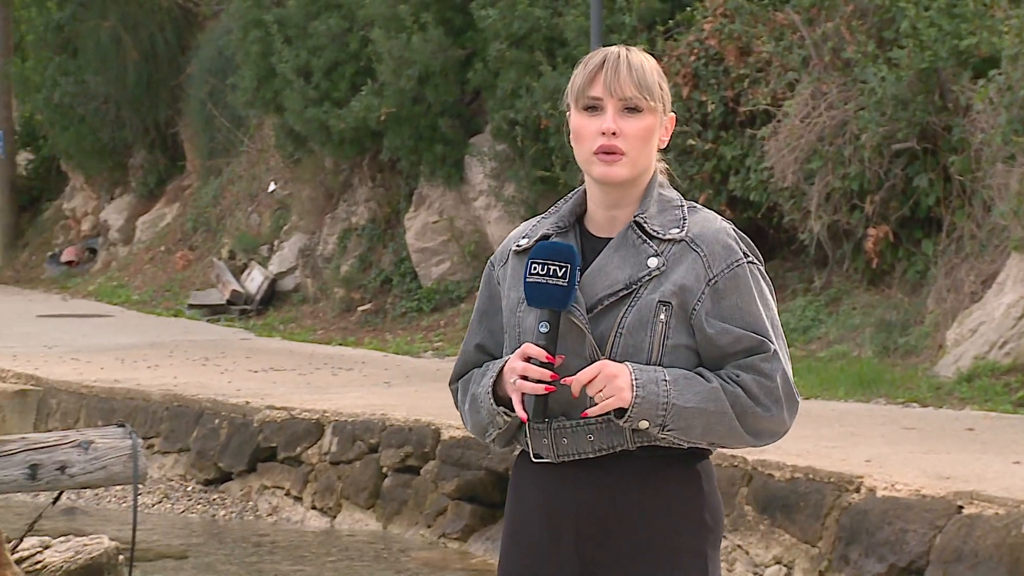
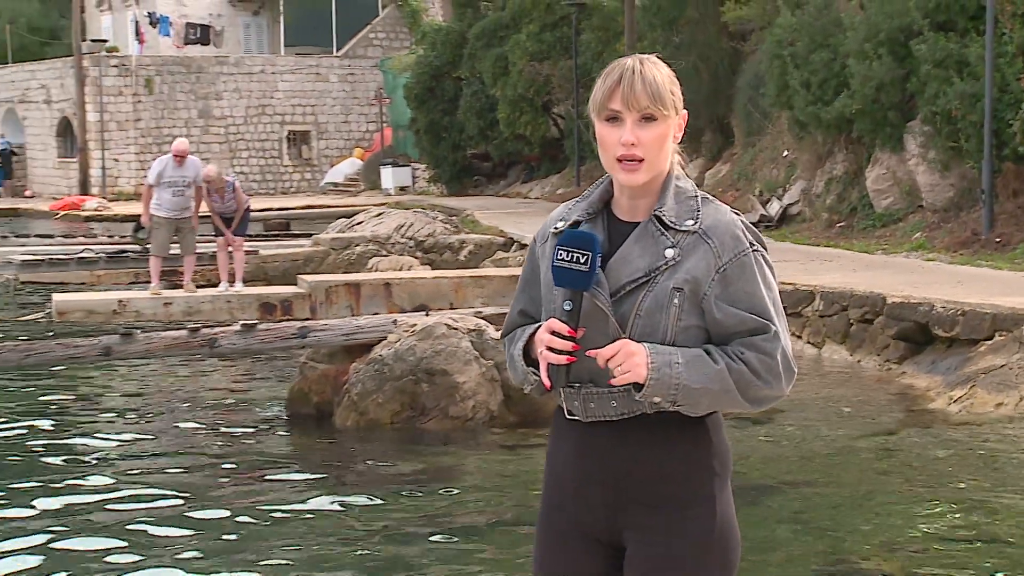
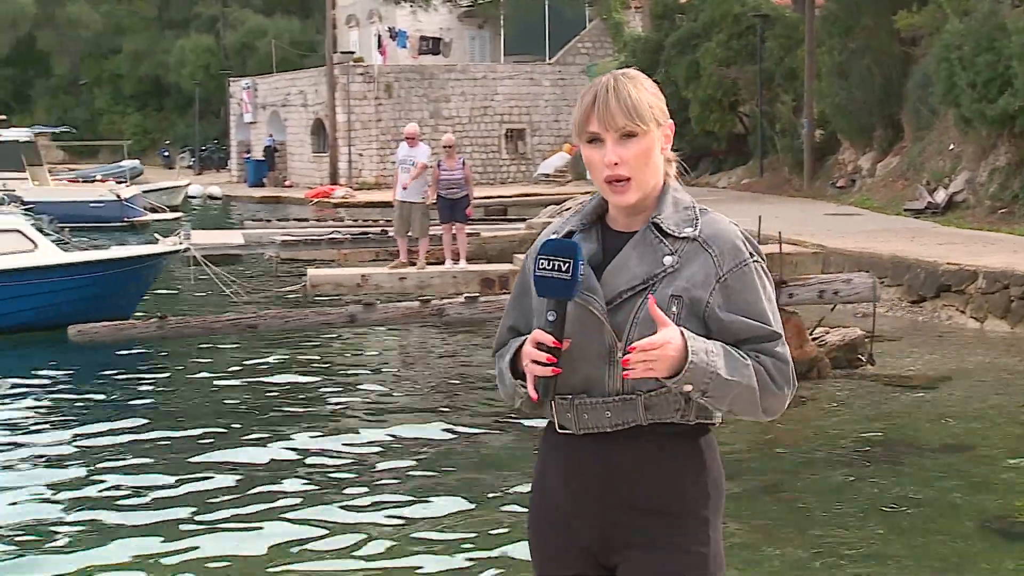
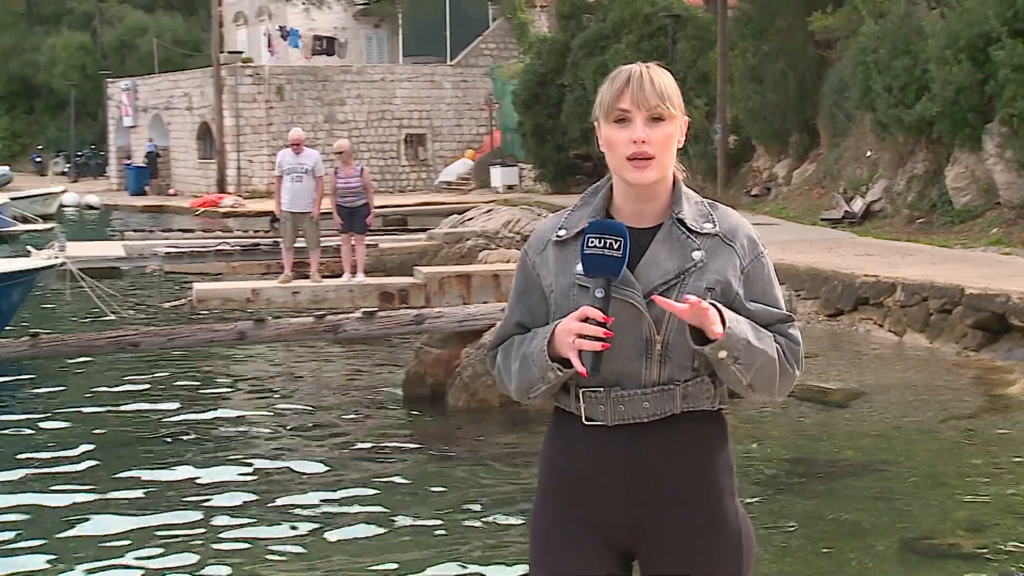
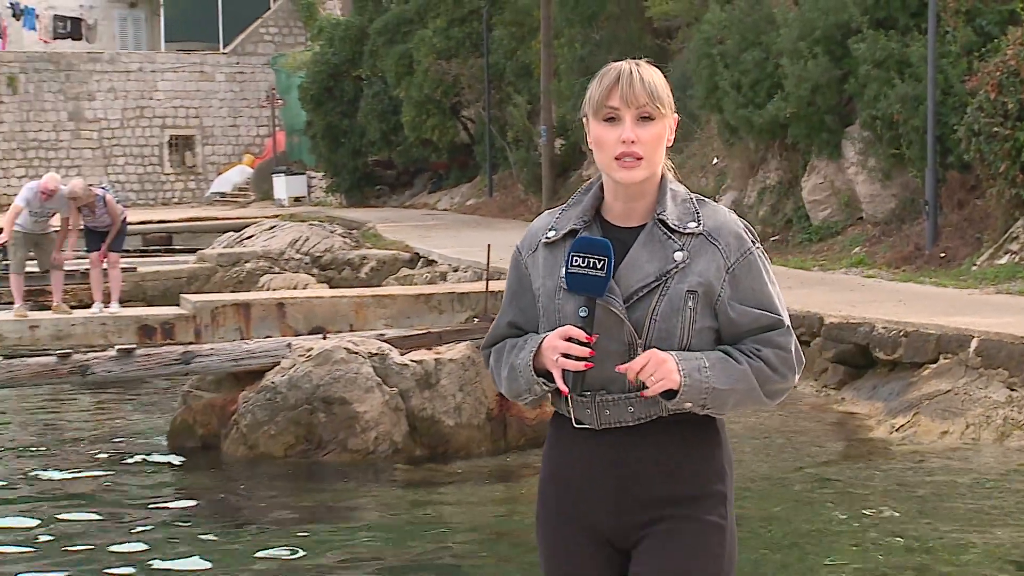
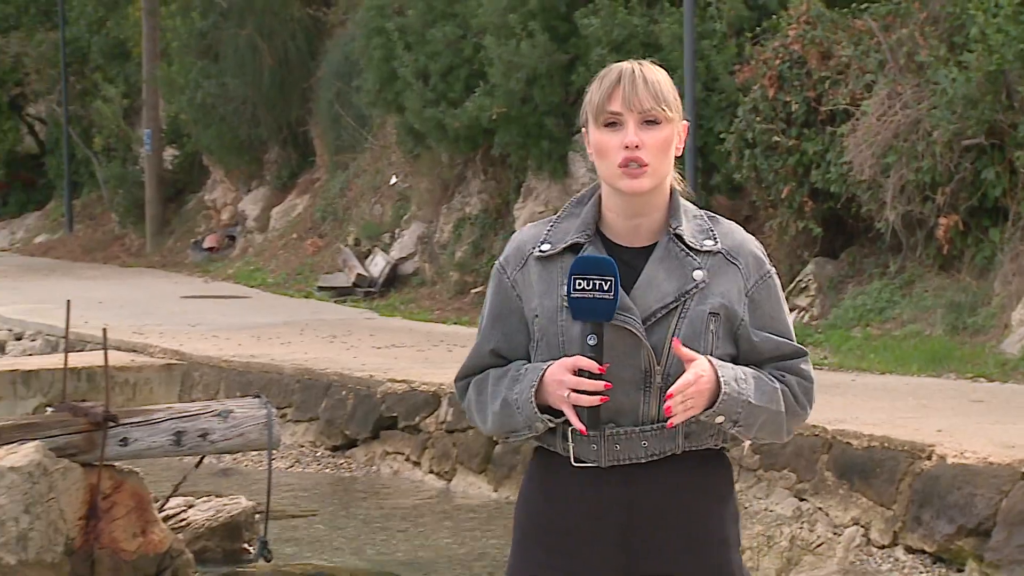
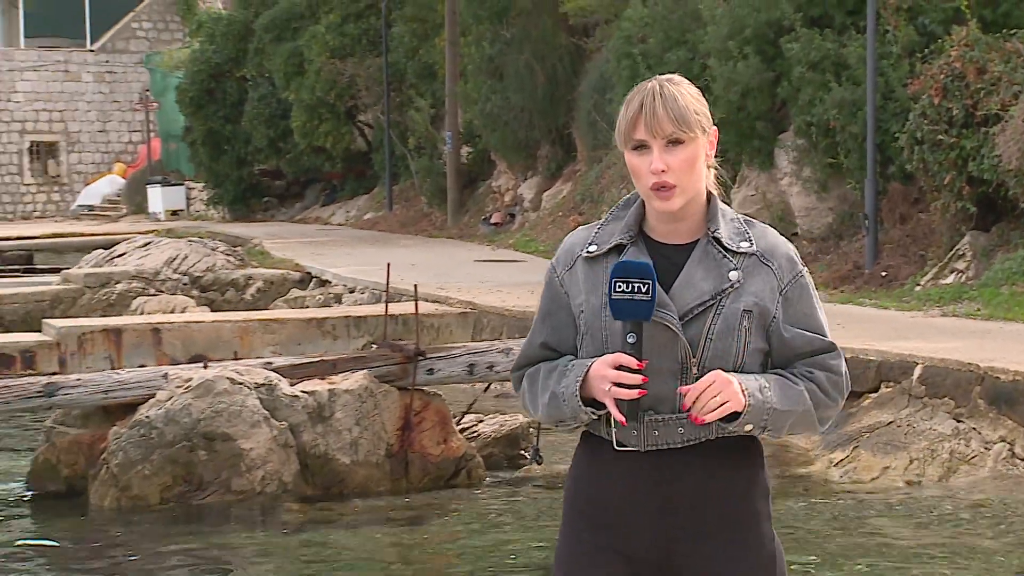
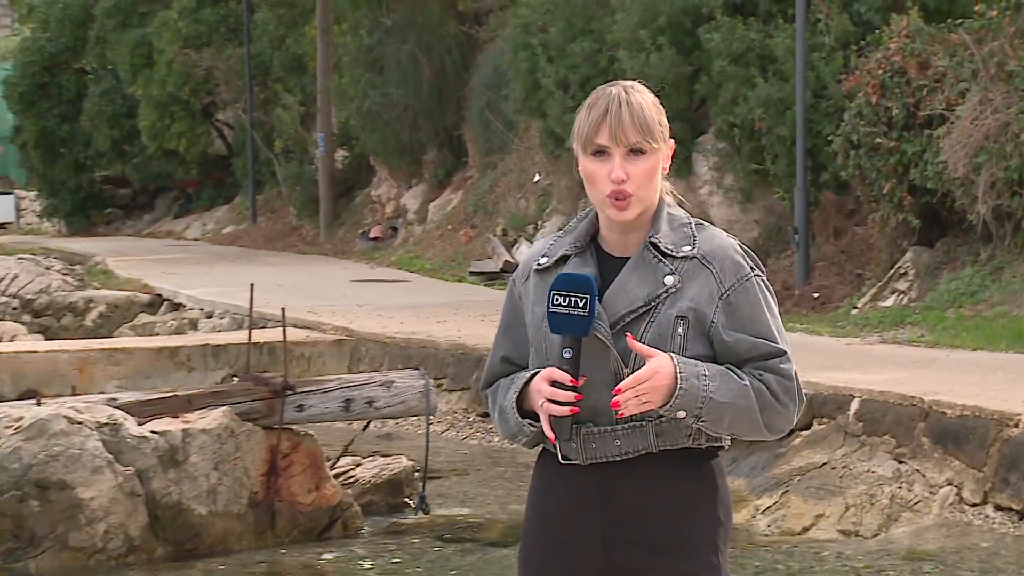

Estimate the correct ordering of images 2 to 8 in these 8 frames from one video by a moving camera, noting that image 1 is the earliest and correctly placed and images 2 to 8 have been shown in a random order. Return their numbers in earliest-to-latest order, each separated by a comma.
6, 8, 7, 5, 2, 4, 3
